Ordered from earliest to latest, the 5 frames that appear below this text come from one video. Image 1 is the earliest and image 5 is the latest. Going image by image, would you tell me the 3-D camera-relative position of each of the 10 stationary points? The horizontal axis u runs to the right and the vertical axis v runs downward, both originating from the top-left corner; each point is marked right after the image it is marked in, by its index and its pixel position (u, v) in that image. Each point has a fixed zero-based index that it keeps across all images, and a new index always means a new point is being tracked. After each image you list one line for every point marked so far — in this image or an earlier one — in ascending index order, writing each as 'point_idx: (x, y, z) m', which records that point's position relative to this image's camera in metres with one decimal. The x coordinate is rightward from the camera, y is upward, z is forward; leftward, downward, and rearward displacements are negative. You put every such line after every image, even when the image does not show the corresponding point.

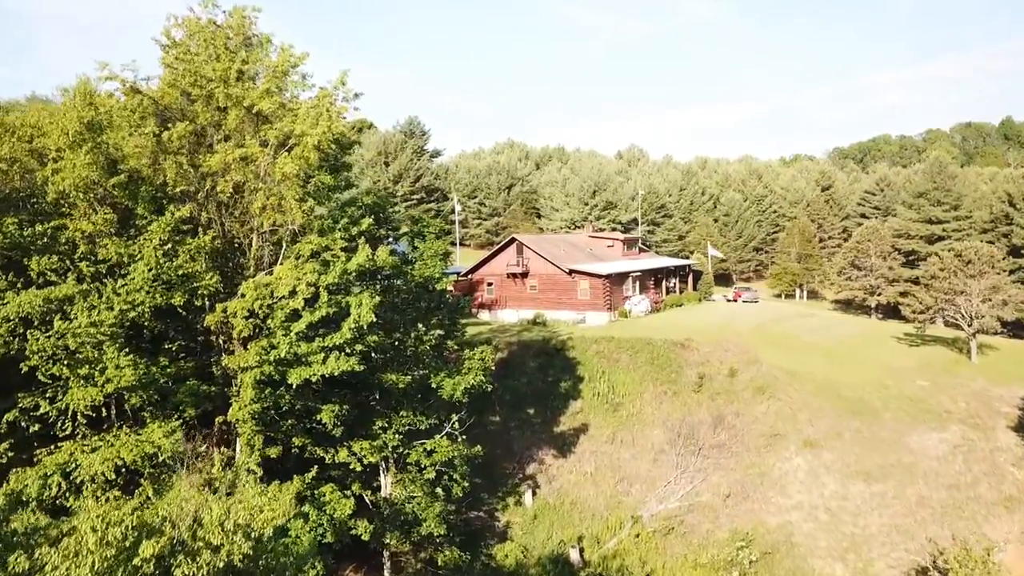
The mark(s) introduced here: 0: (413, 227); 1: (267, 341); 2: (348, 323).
0: (-3.0, +1.8, +19.1) m
1: (-5.9, -1.3, +15.2) m
2: (-4.0, -0.8, +15.3) m
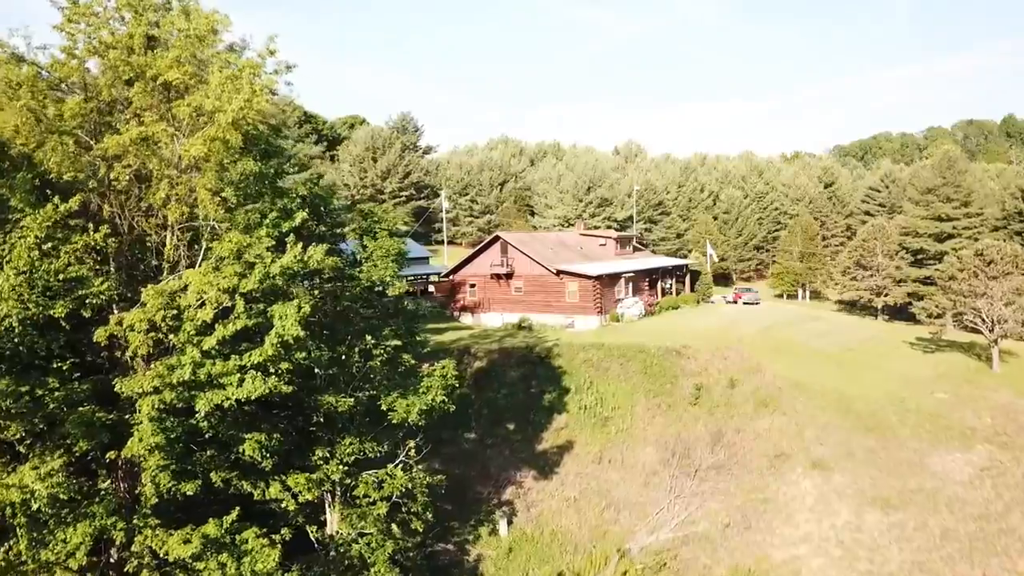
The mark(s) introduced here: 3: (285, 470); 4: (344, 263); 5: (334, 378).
0: (-3.9, +1.7, +16.5) m
1: (-6.8, -1.4, +12.6) m
2: (-4.9, -1.0, +12.8) m
3: (-5.3, -4.3, +14.8) m
4: (-4.2, +0.6, +15.8) m
5: (-4.3, -2.2, +15.4) m
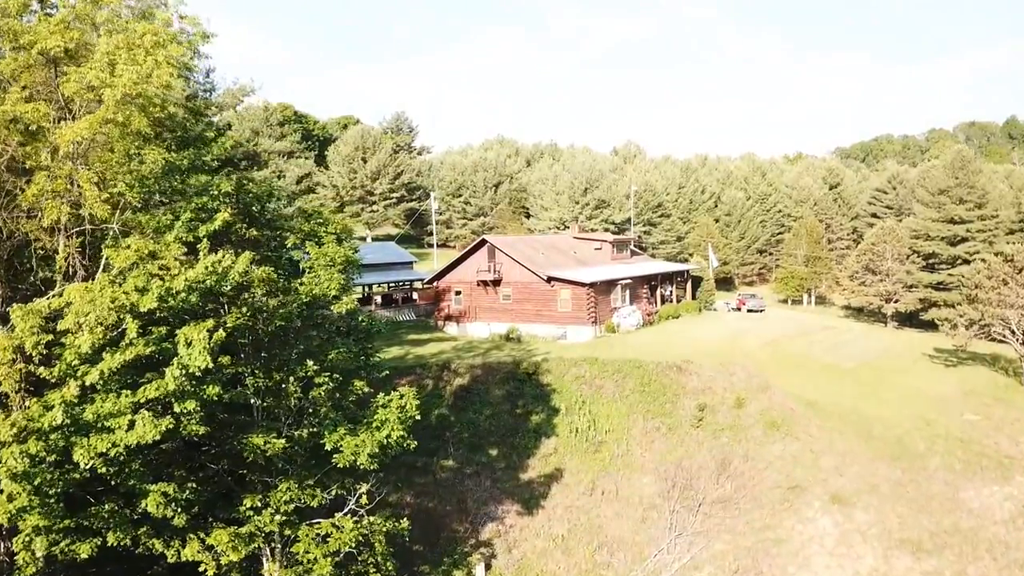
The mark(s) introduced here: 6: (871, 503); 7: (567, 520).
0: (-4.5, +1.4, +14.0) m
1: (-7.4, -1.7, +10.1) m
2: (-5.5, -1.3, +10.2) m
3: (-6.0, -4.6, +12.2) m
4: (-4.8, +0.3, +13.3) m
5: (-5.0, -2.5, +12.9) m
6: (+11.0, -6.6, +19.3) m
7: (+1.7, -7.3, +19.9) m
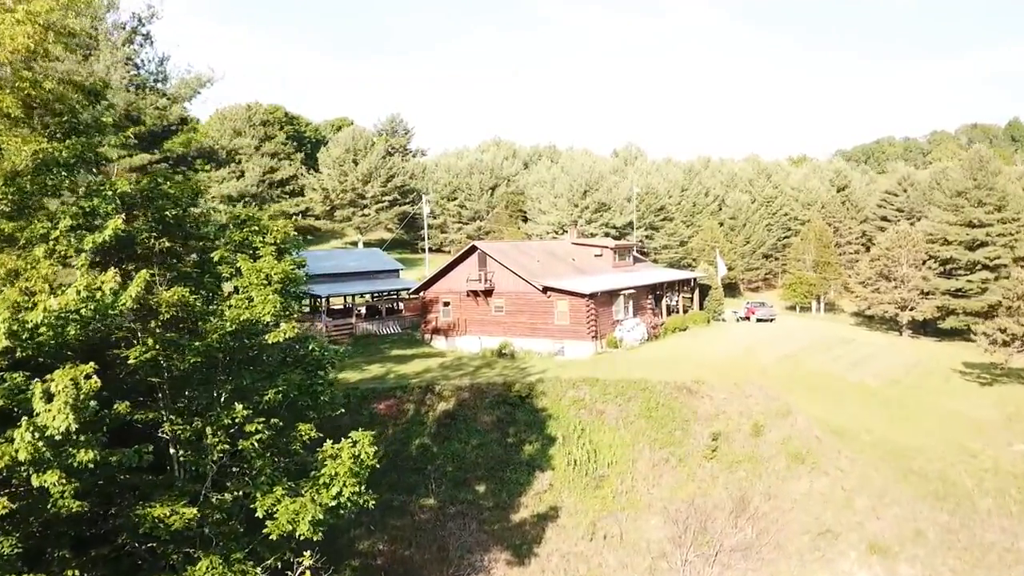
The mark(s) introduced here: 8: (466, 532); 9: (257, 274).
0: (-4.9, +0.9, +11.3) m
1: (-7.8, -2.1, +7.4) m
2: (-5.9, -1.7, +7.5) m
3: (-6.3, -5.0, +9.6) m
4: (-5.2, -0.1, +10.6) m
5: (-5.3, -2.9, +10.2) m
6: (+10.7, -7.0, +16.6) m
7: (+1.4, -7.8, +17.2) m
8: (-1.4, -7.1, +18.4) m
9: (-4.4, +0.2, +10.9) m
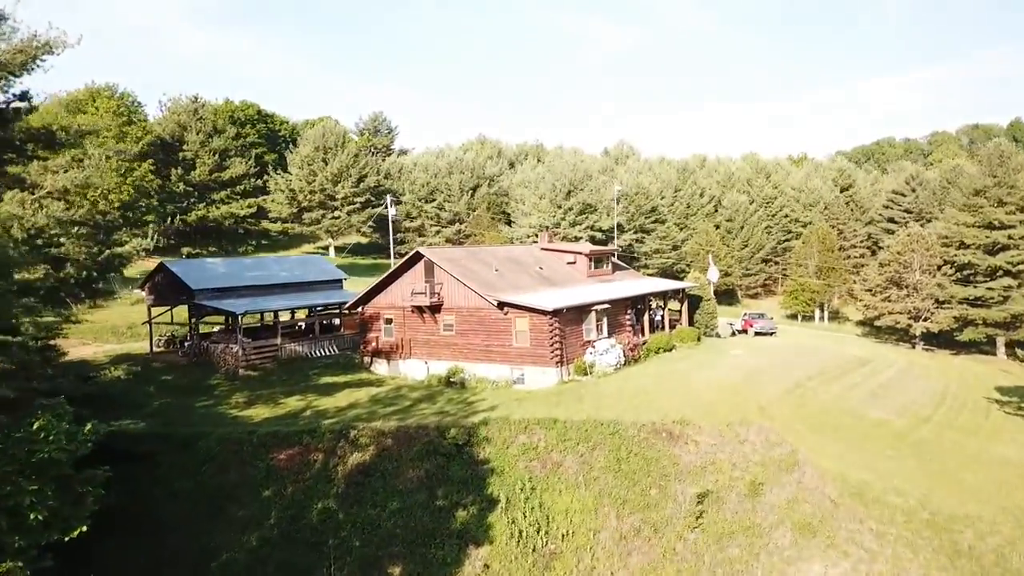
0: (-6.8, +0.4, +6.6) m
1: (-9.6, -2.6, +2.7) m
2: (-7.7, -2.2, +2.8) m
3: (-8.2, -5.5, +4.8) m
4: (-7.1, -0.6, +5.9) m
5: (-7.2, -3.4, +5.5) m
6: (+8.8, -7.5, +11.9) m
7: (-0.5, -8.3, +12.5) m
8: (-3.3, -7.7, +13.7) m
9: (-6.3, -0.3, +6.2) m
